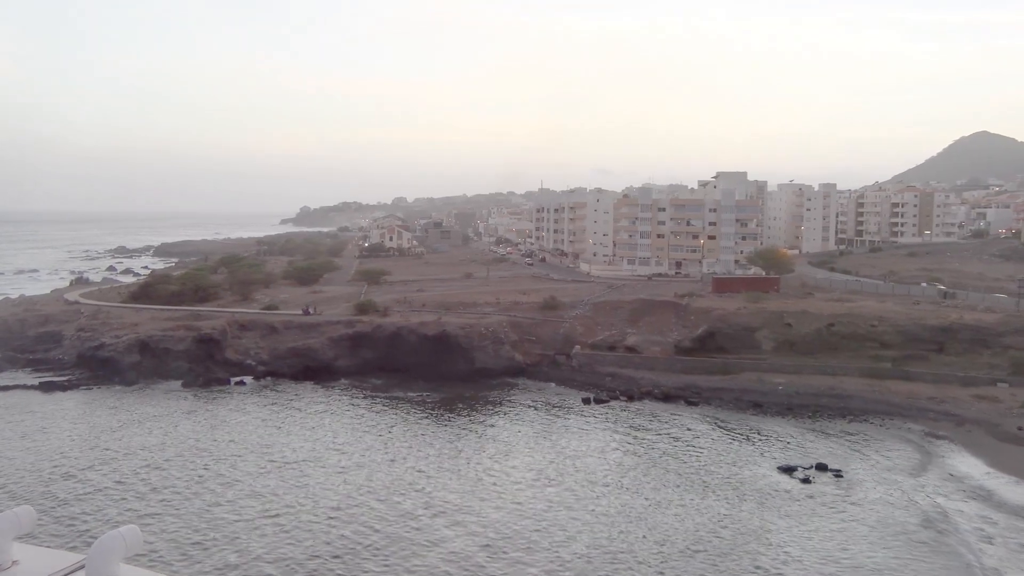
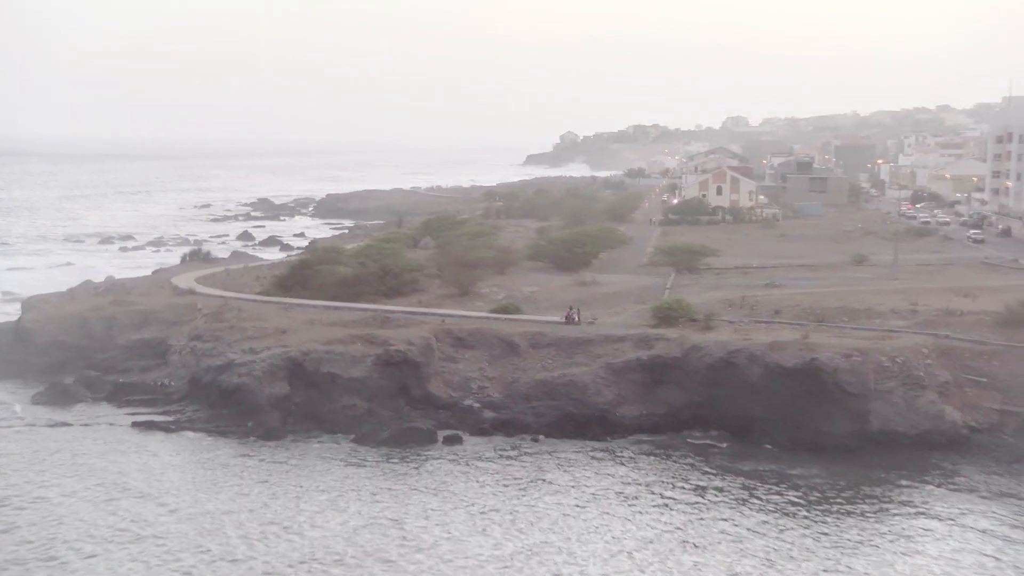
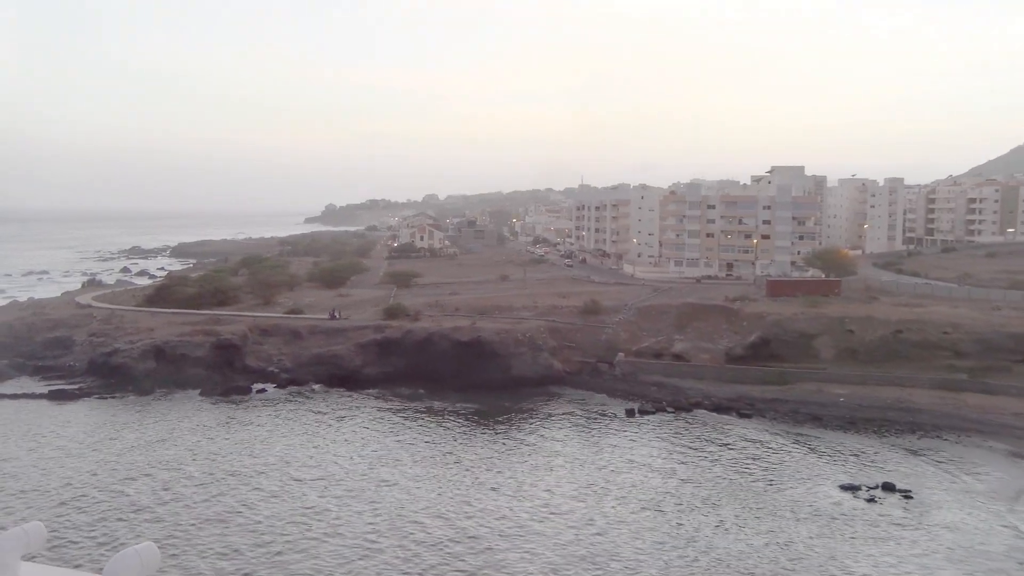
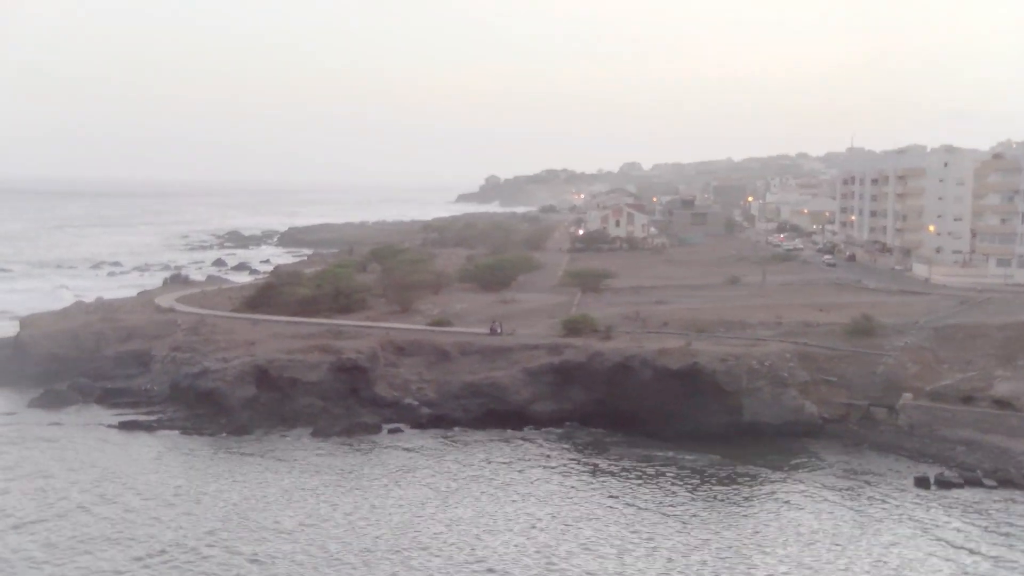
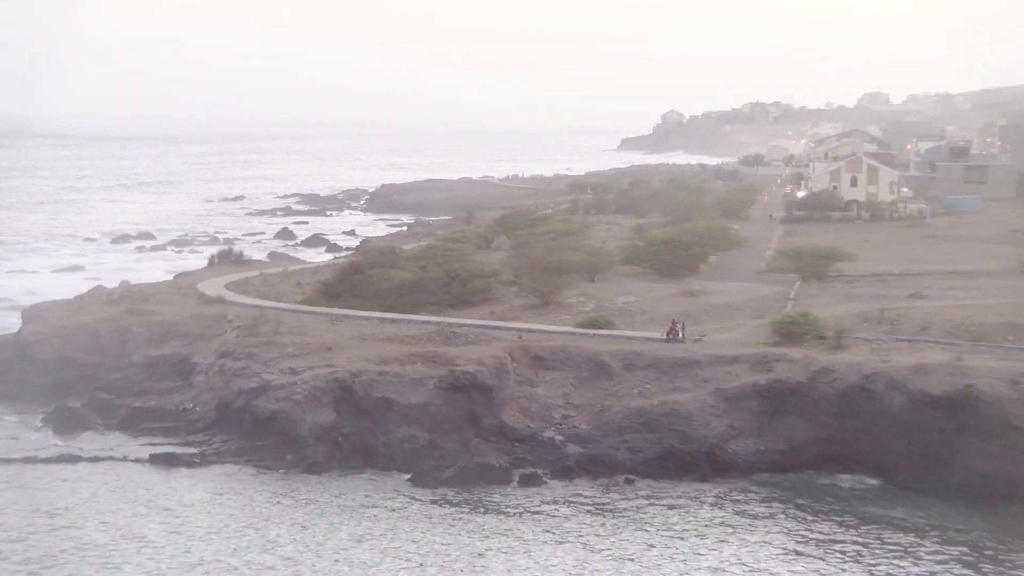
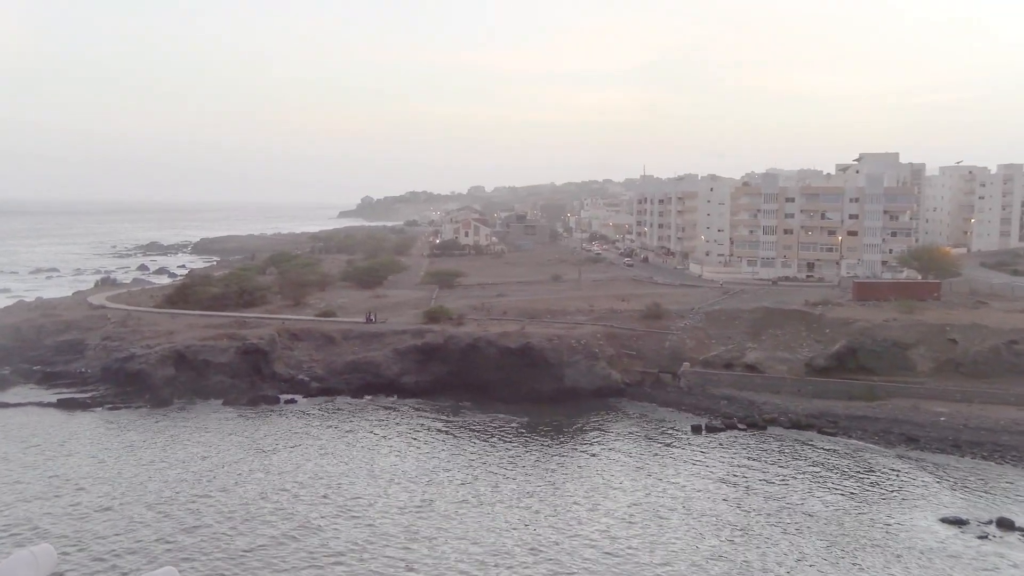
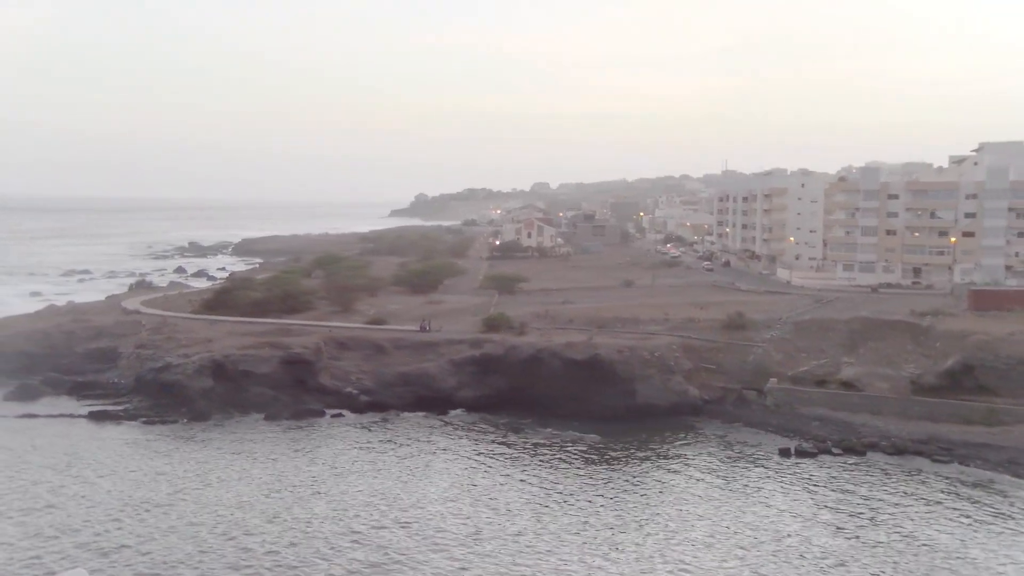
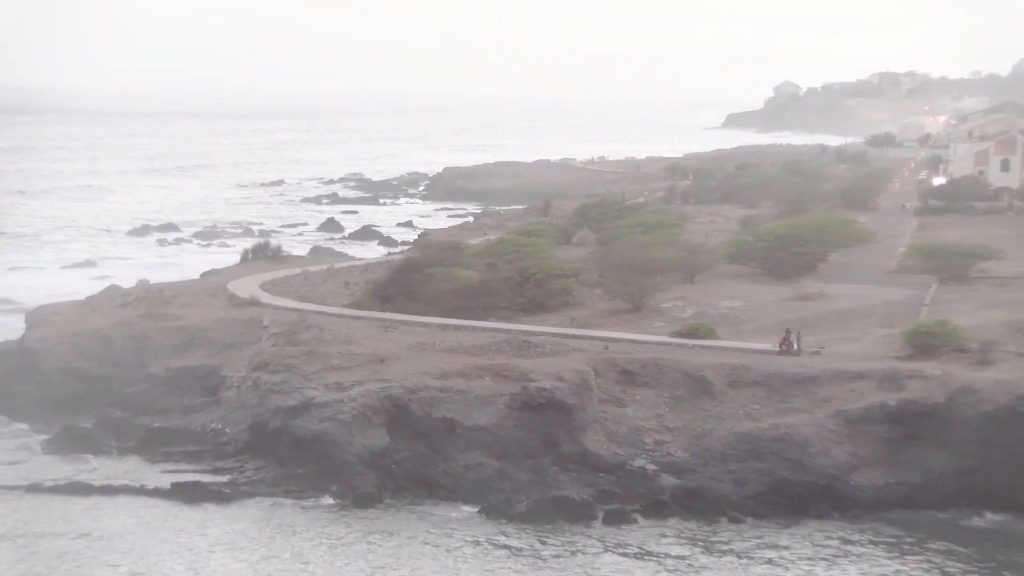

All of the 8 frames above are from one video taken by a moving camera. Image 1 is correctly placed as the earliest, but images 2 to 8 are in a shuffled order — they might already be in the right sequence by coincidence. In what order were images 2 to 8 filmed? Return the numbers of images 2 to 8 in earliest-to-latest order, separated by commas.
3, 6, 7, 4, 2, 5, 8
